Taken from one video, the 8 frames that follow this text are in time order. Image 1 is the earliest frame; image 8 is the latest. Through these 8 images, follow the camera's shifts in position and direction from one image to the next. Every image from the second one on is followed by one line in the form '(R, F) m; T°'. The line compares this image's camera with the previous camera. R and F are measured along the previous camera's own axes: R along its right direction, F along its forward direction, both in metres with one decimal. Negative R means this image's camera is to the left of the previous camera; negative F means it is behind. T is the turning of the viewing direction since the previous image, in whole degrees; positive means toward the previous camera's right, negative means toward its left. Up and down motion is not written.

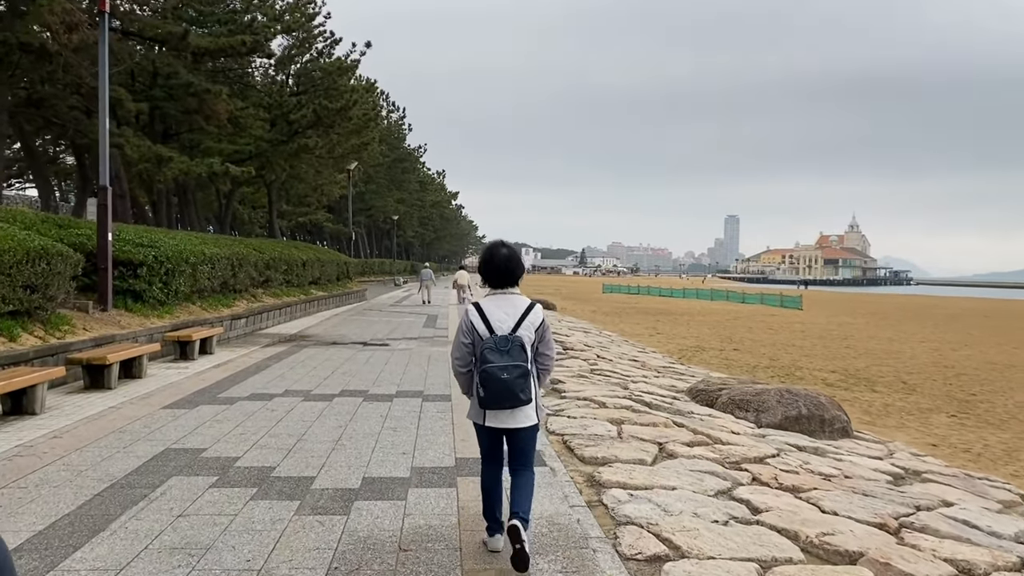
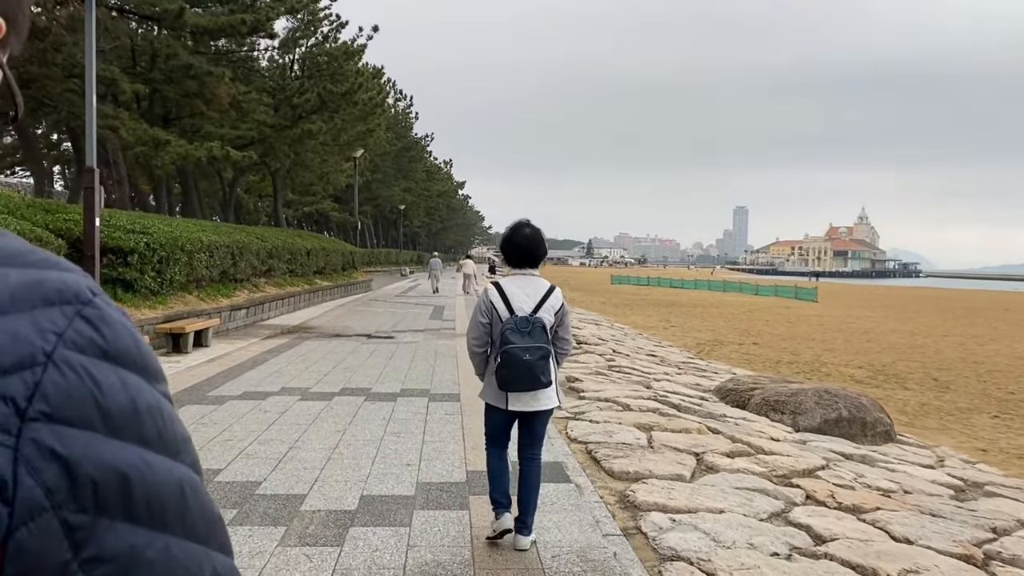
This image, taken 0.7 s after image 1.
(-0.1, +0.7) m; 0°
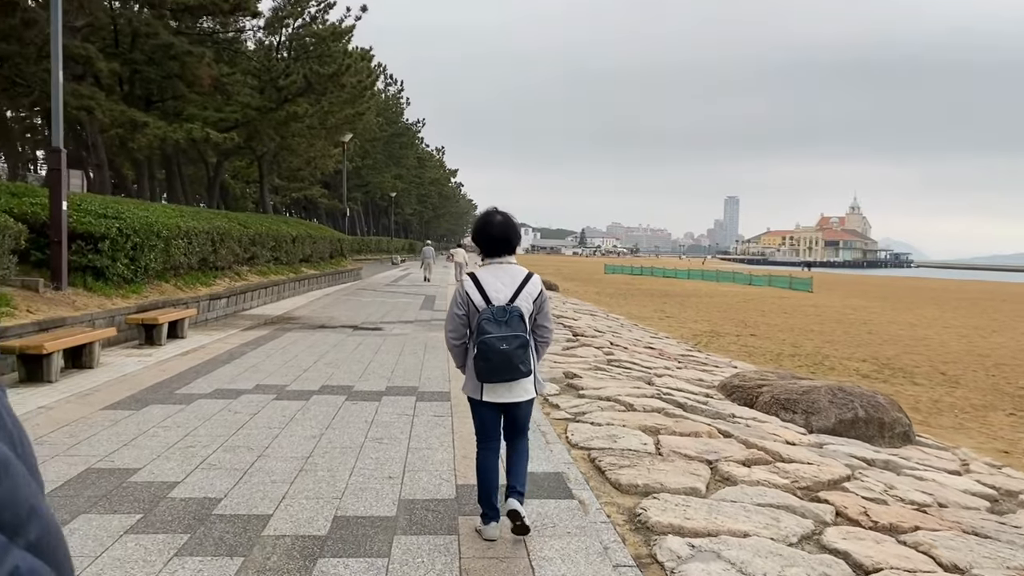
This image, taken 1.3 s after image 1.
(0.0, +0.5) m; +1°
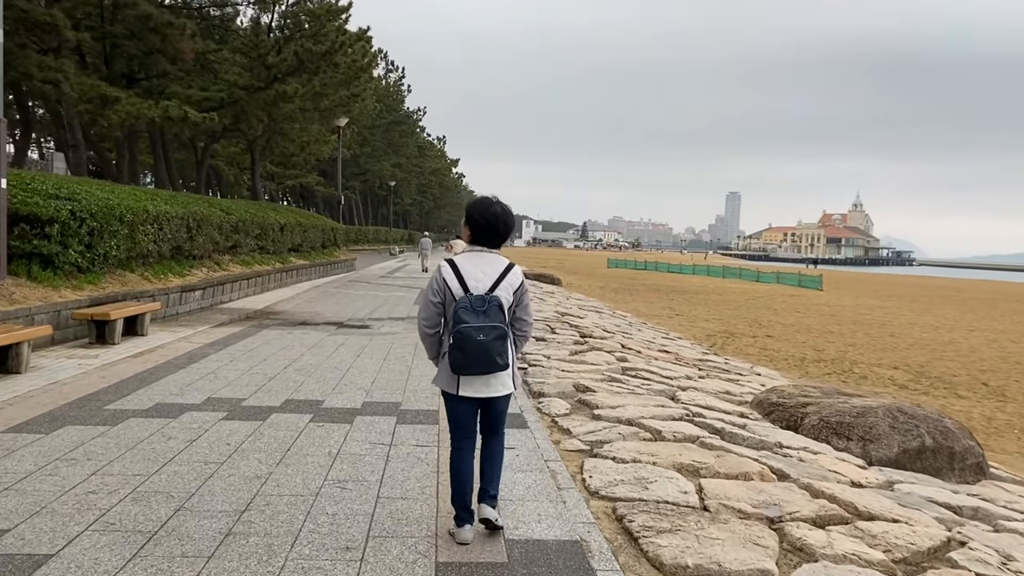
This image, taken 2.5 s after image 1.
(0.0, +1.1) m; 0°
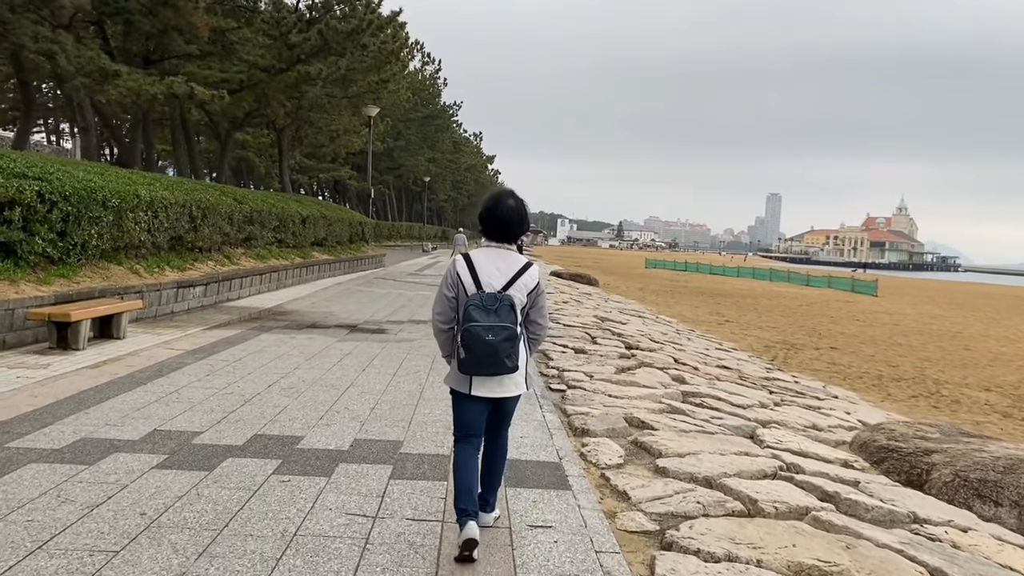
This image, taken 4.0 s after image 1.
(0.0, +1.4) m; -2°
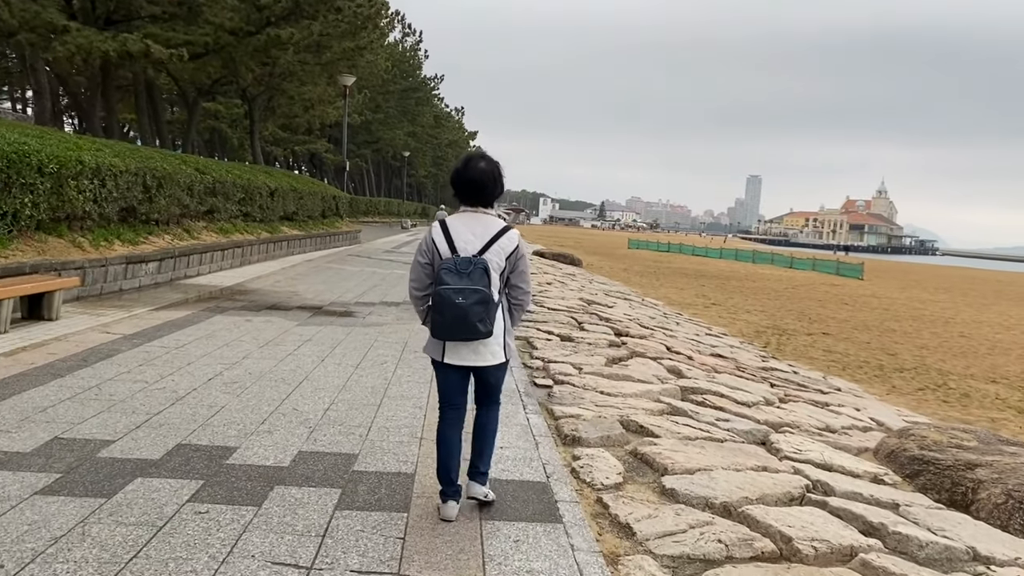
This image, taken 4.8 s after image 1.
(0.0, +0.8) m; +1°
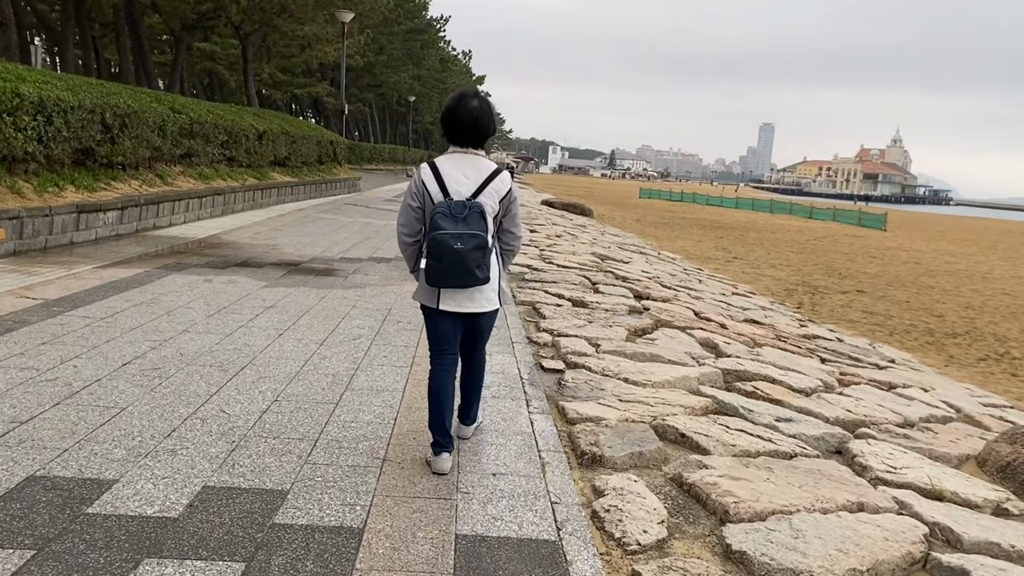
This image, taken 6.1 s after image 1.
(0.0, +1.2) m; -1°
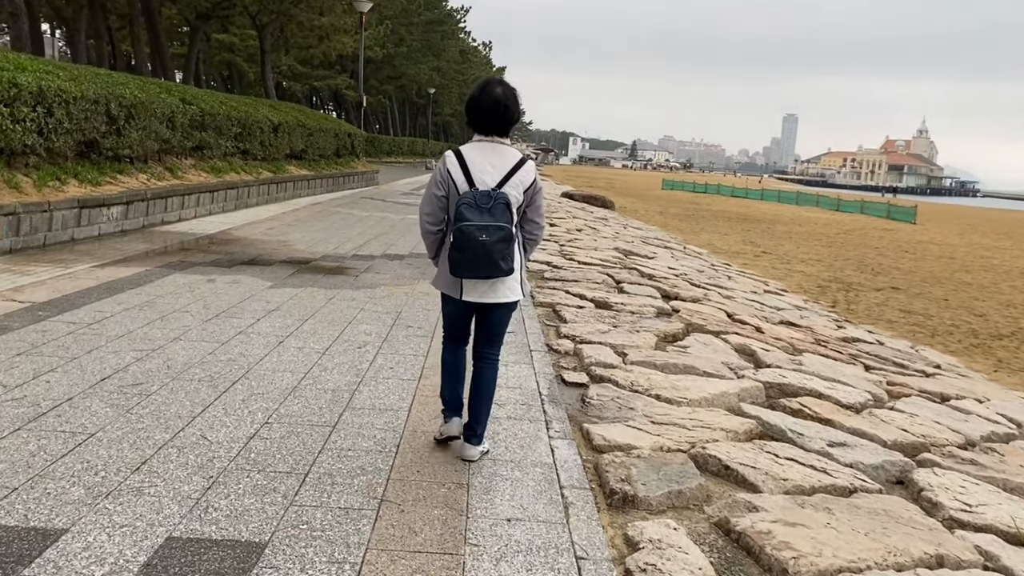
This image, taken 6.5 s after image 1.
(0.0, +0.4) m; -1°
